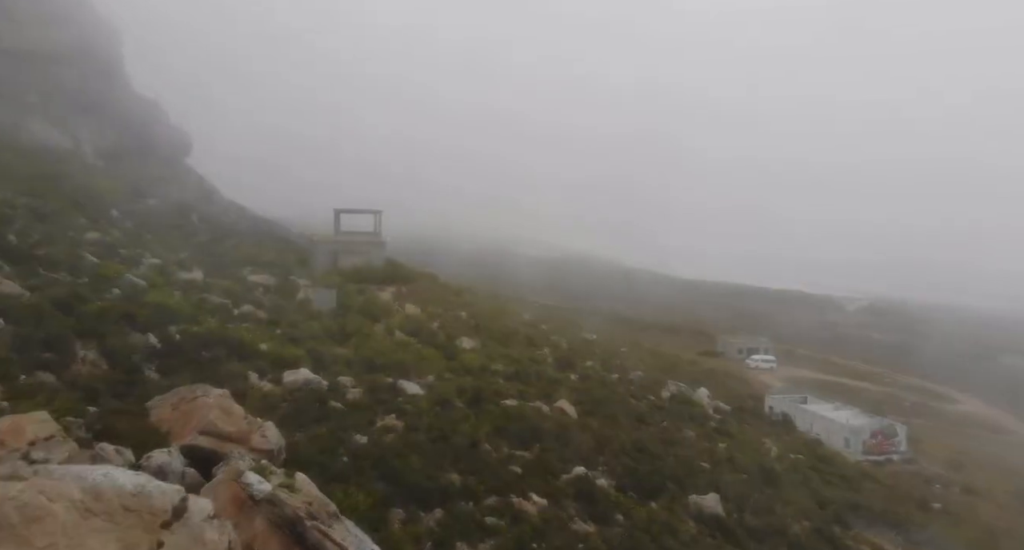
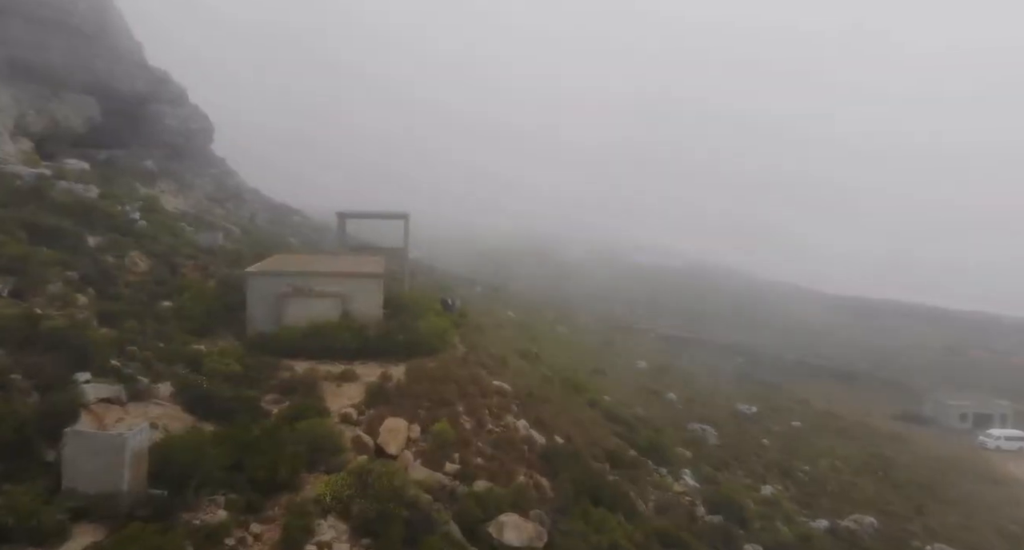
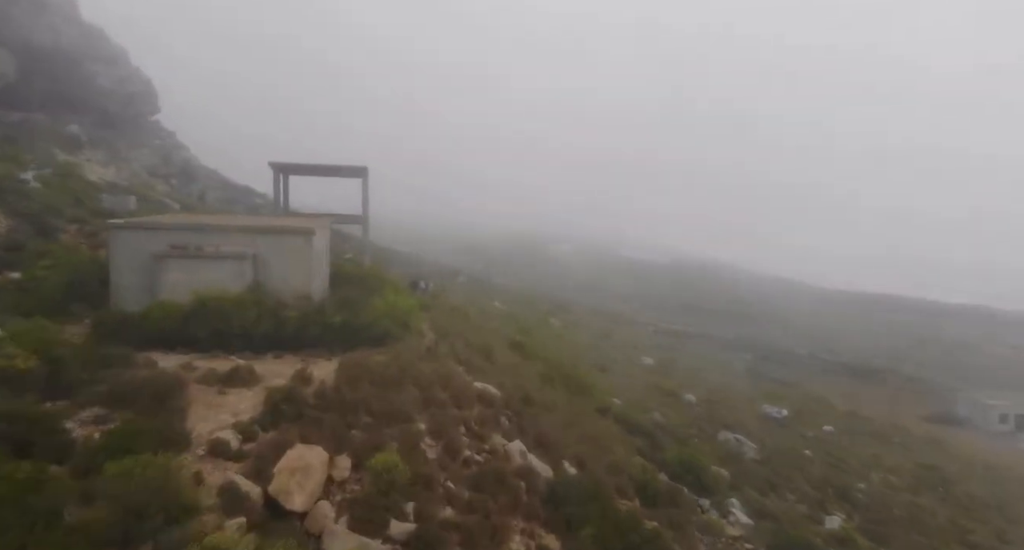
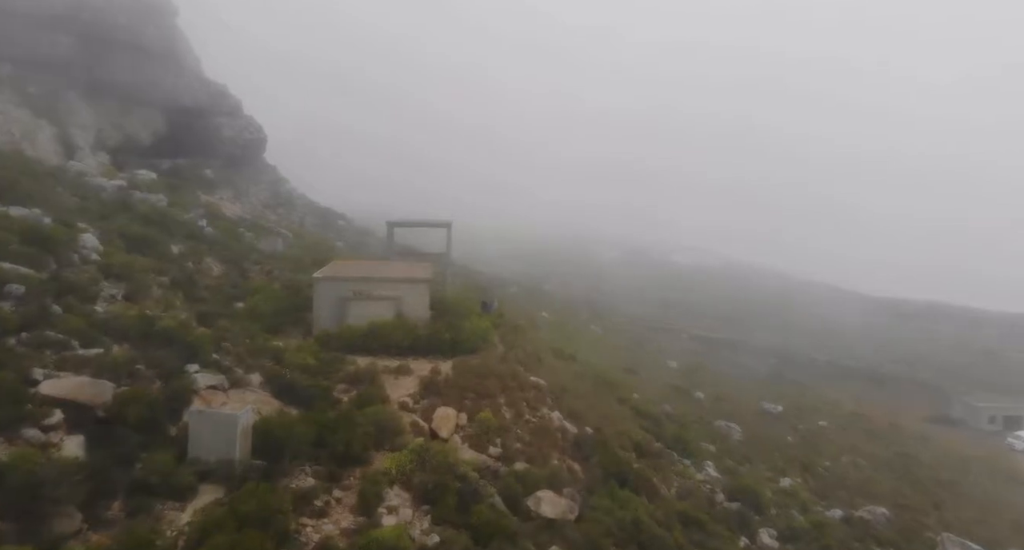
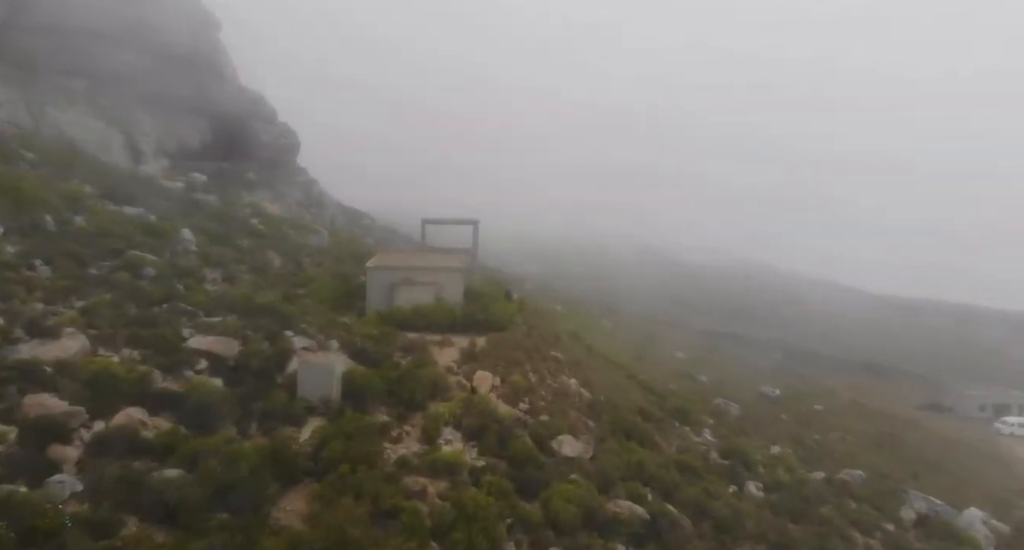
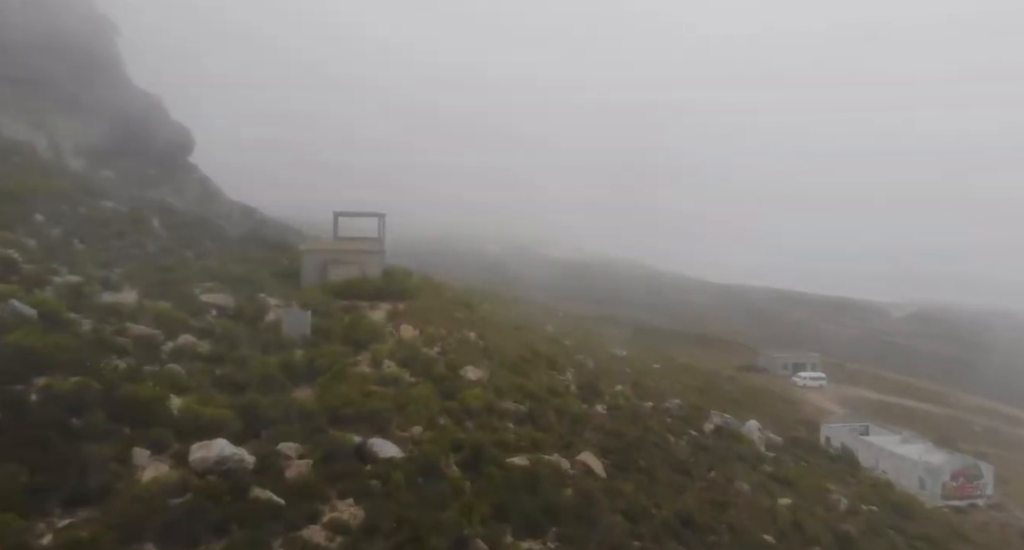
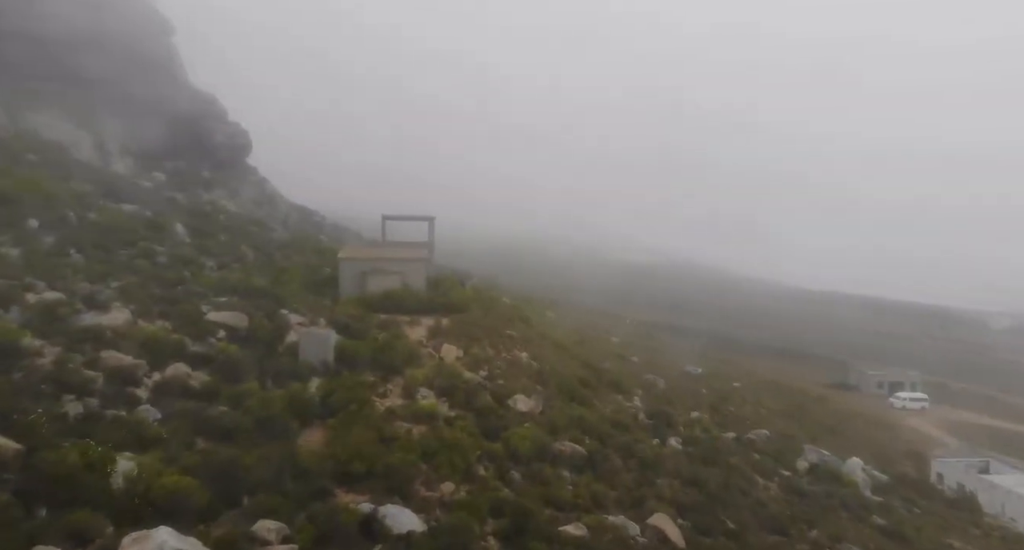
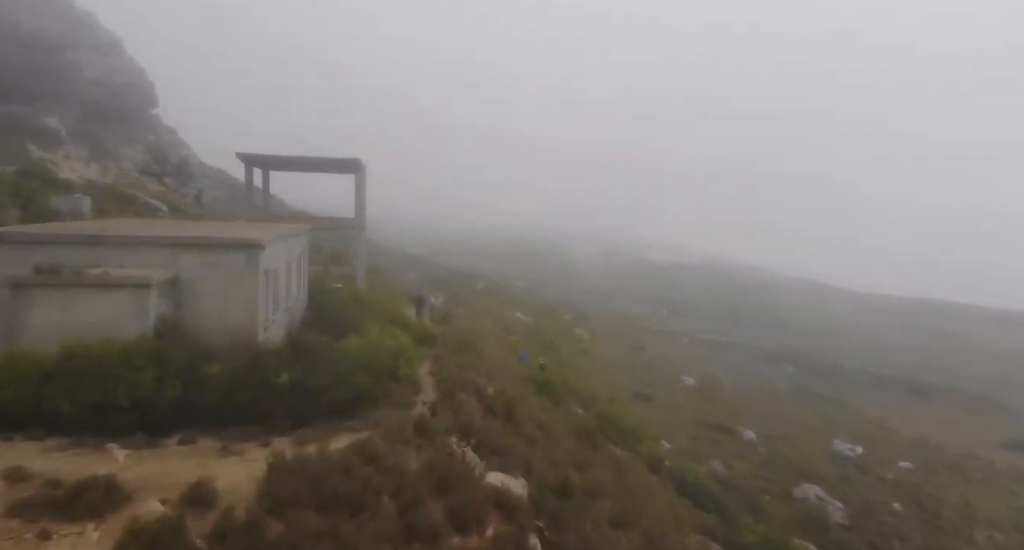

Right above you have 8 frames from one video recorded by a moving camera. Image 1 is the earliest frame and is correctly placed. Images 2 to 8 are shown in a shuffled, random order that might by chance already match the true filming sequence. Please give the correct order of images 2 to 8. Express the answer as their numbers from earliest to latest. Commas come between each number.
6, 7, 5, 4, 2, 3, 8
